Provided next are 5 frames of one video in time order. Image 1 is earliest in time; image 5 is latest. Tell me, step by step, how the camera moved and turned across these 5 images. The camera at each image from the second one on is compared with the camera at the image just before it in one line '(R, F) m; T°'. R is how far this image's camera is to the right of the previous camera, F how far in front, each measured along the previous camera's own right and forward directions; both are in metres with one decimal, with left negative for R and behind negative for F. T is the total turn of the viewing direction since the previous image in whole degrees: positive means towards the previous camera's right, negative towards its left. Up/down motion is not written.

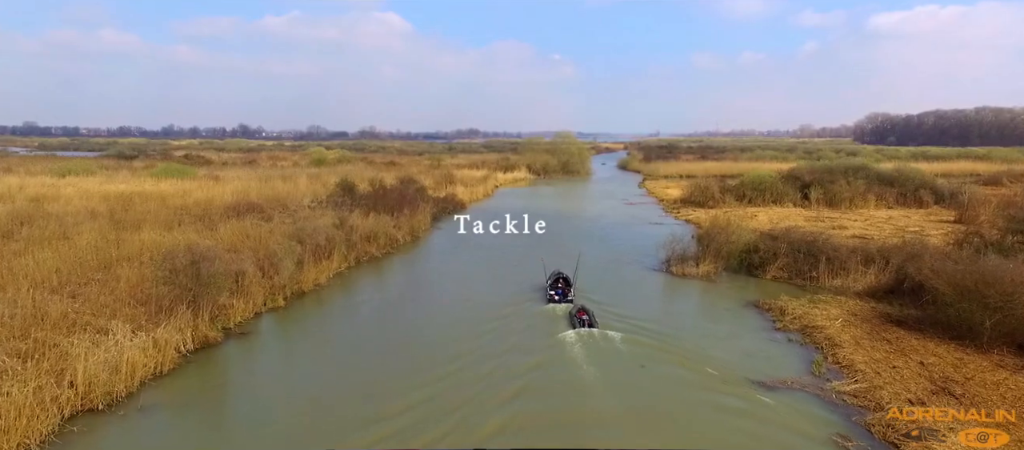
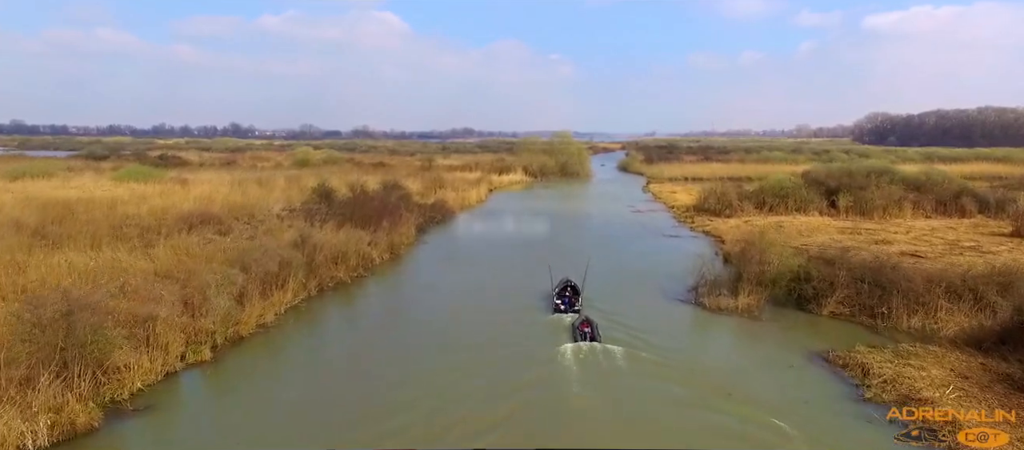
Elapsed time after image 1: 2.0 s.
(0.0, +2.4) m; 0°
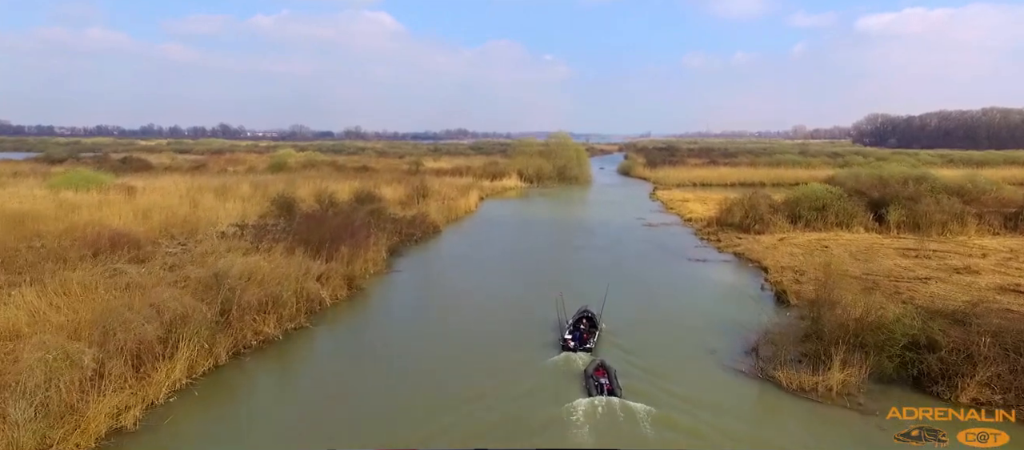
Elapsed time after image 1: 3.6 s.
(+0.1, +3.3) m; 0°
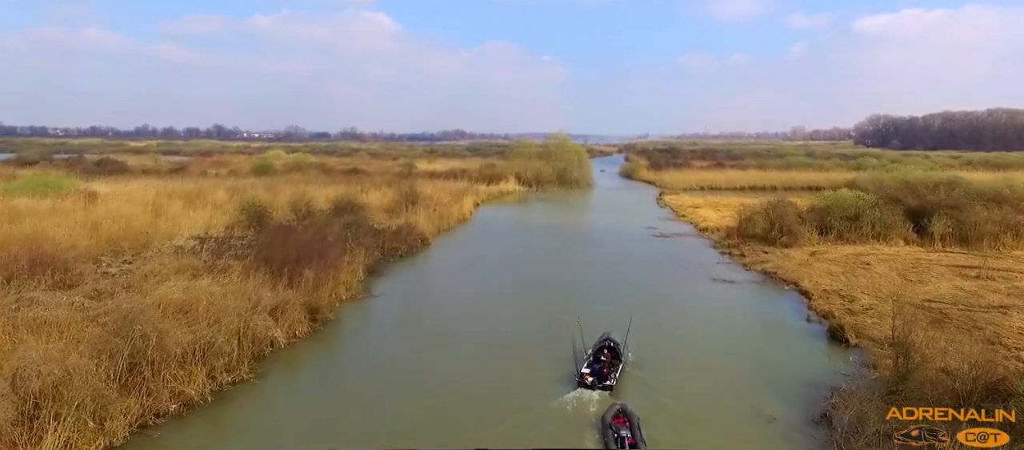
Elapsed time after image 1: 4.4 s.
(0.0, +2.0) m; 0°
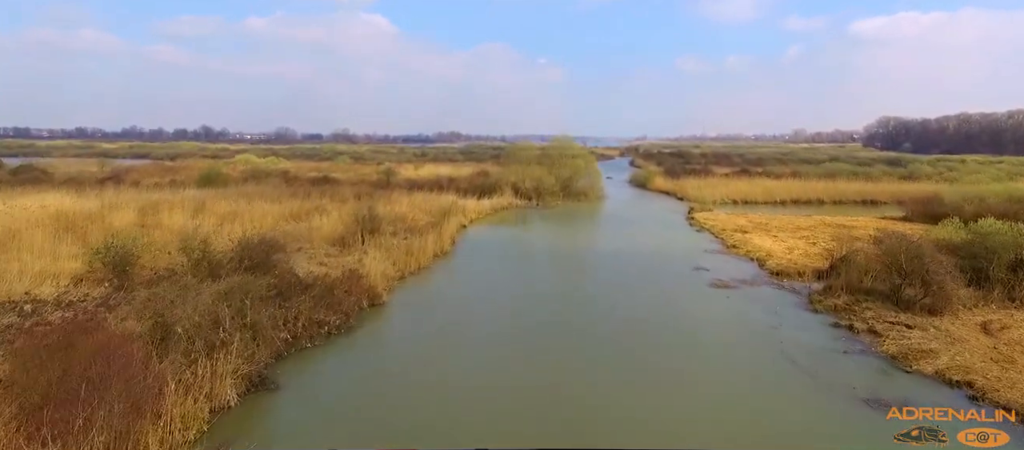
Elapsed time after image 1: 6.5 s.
(0.0, +5.9) m; 0°
